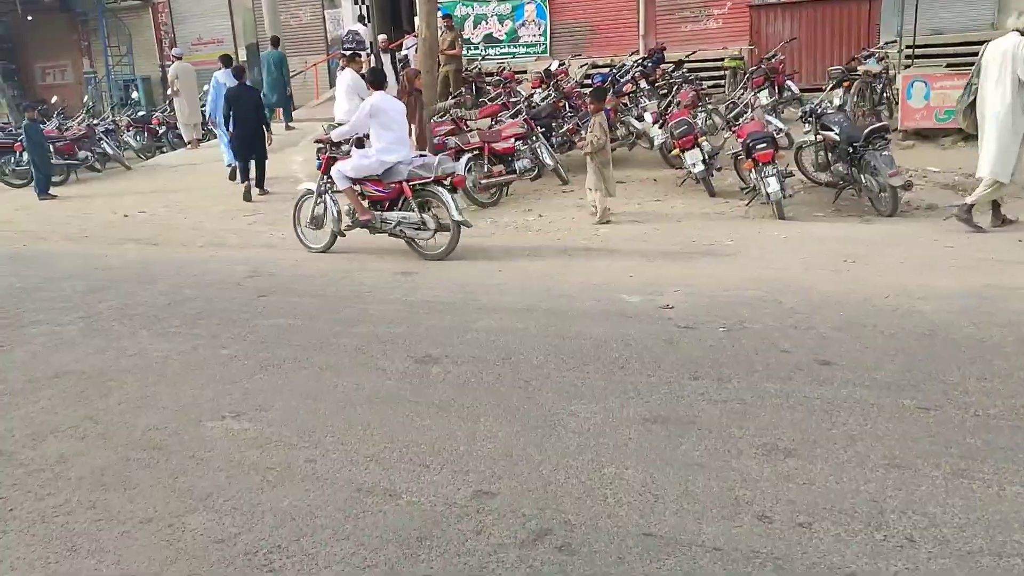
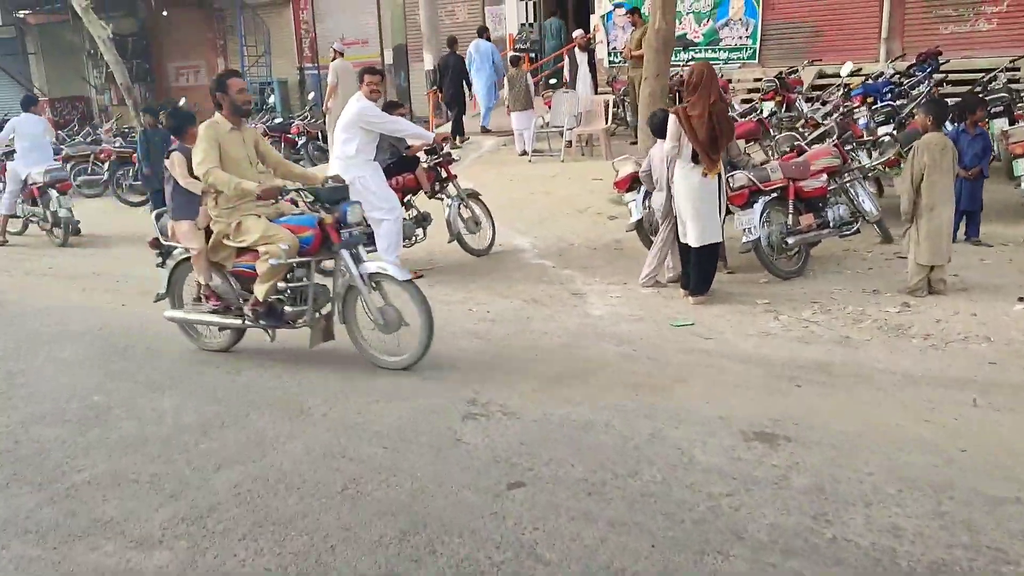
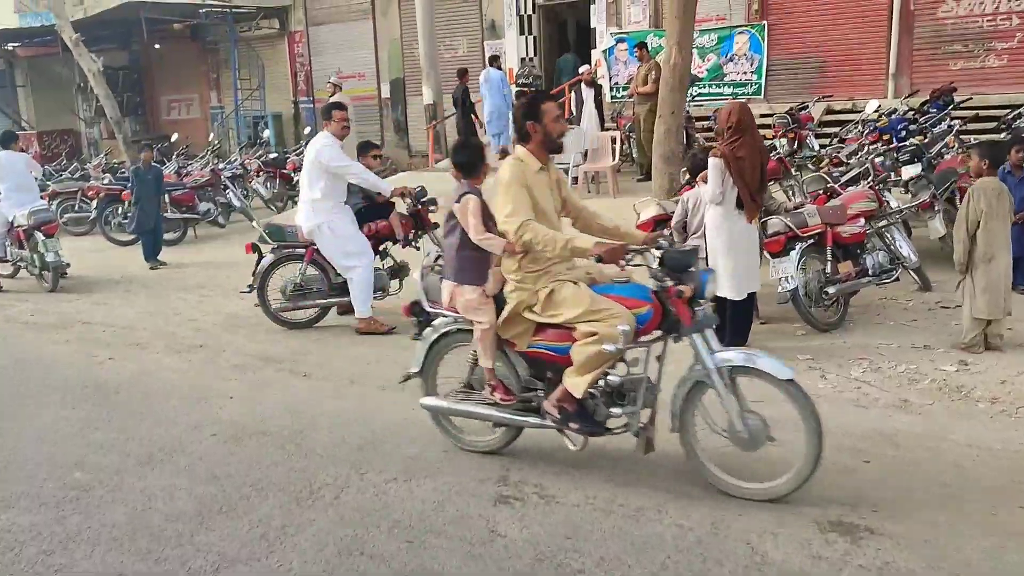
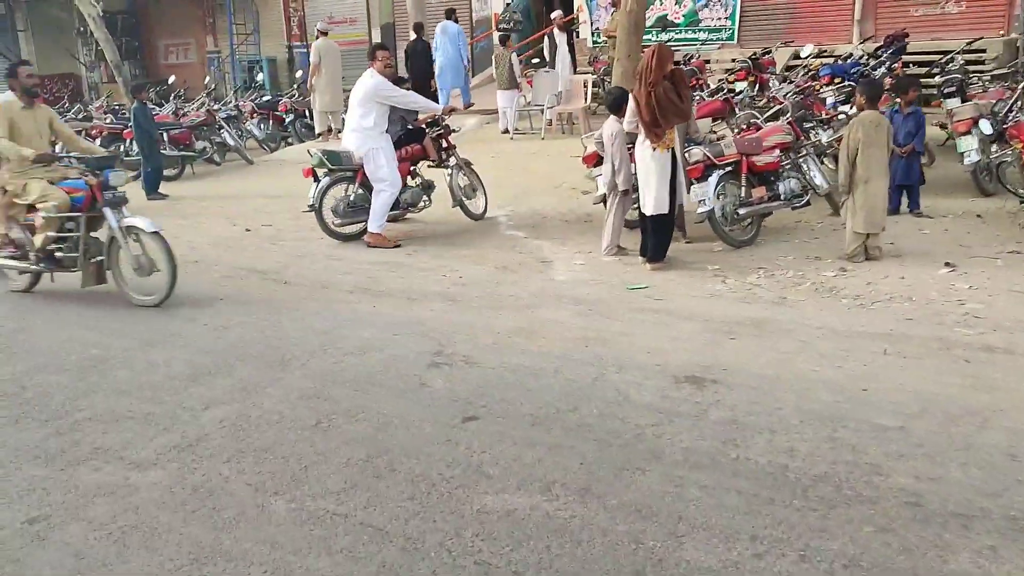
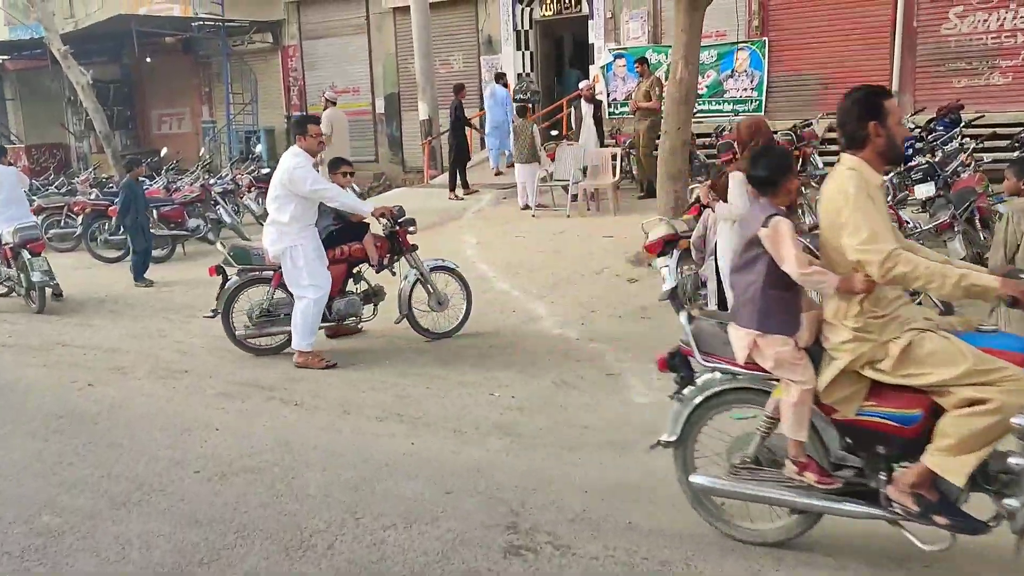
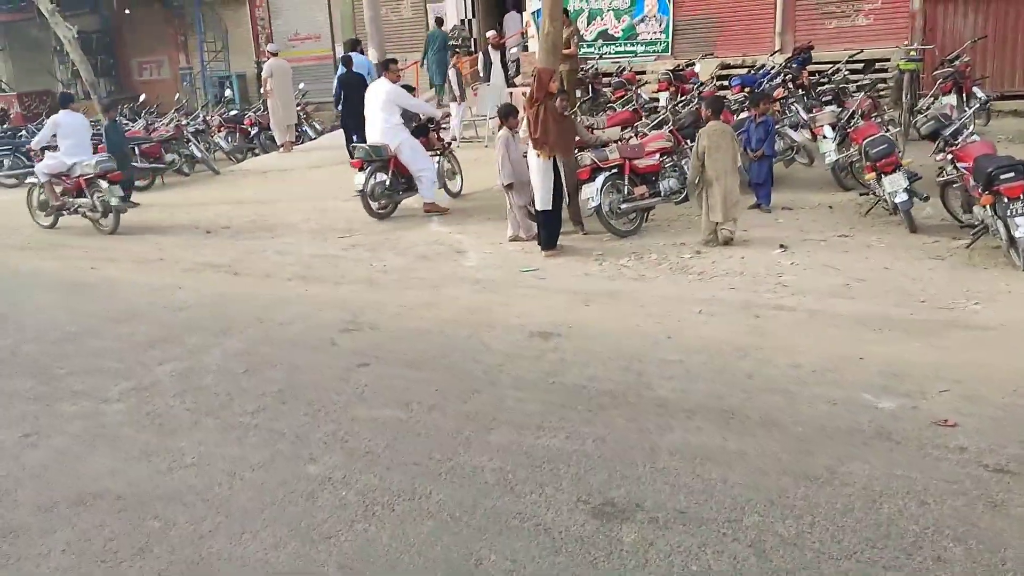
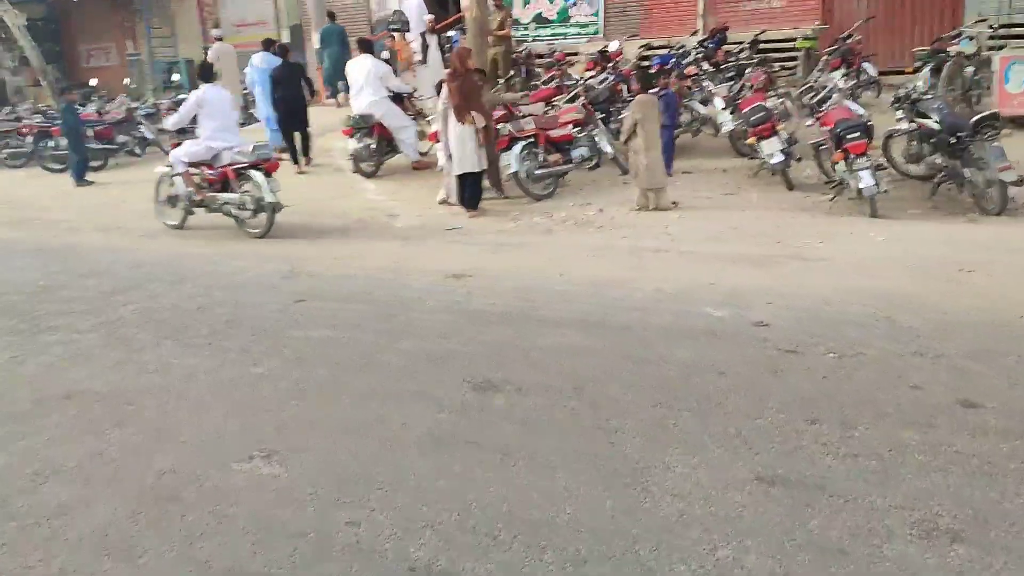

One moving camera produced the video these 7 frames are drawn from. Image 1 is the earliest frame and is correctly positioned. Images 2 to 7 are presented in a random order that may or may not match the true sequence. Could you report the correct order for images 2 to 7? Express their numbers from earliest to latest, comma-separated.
7, 6, 4, 2, 3, 5
